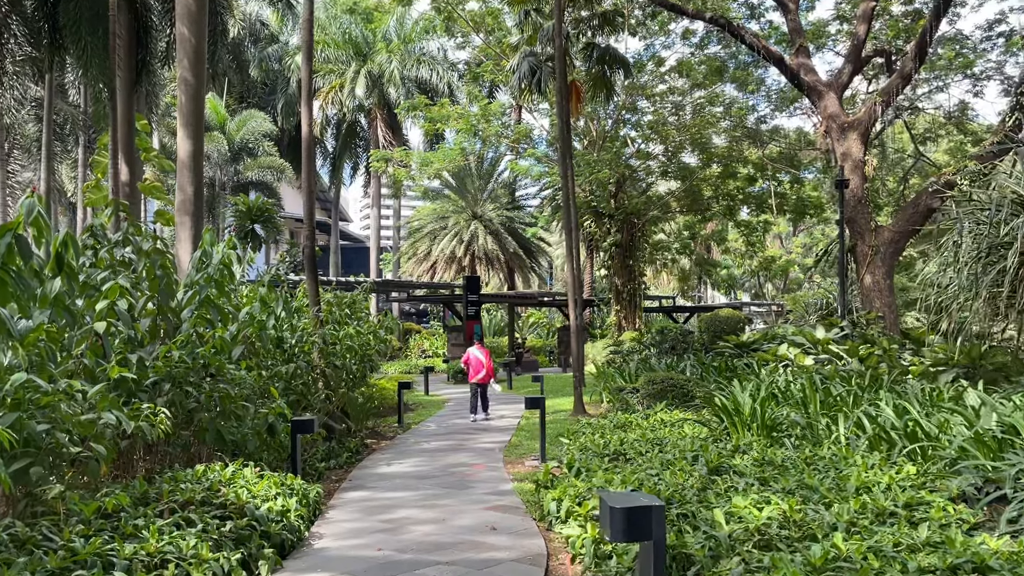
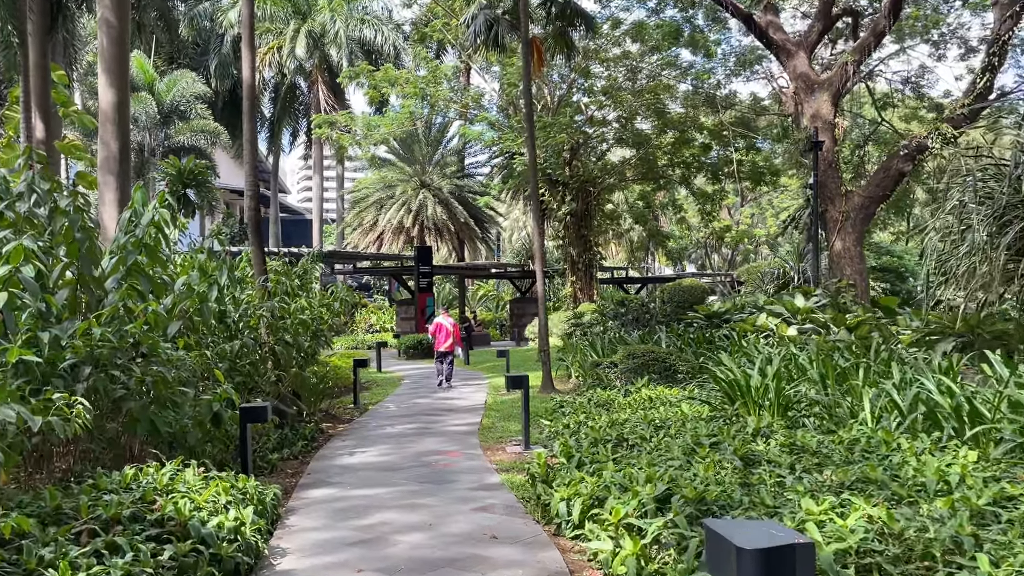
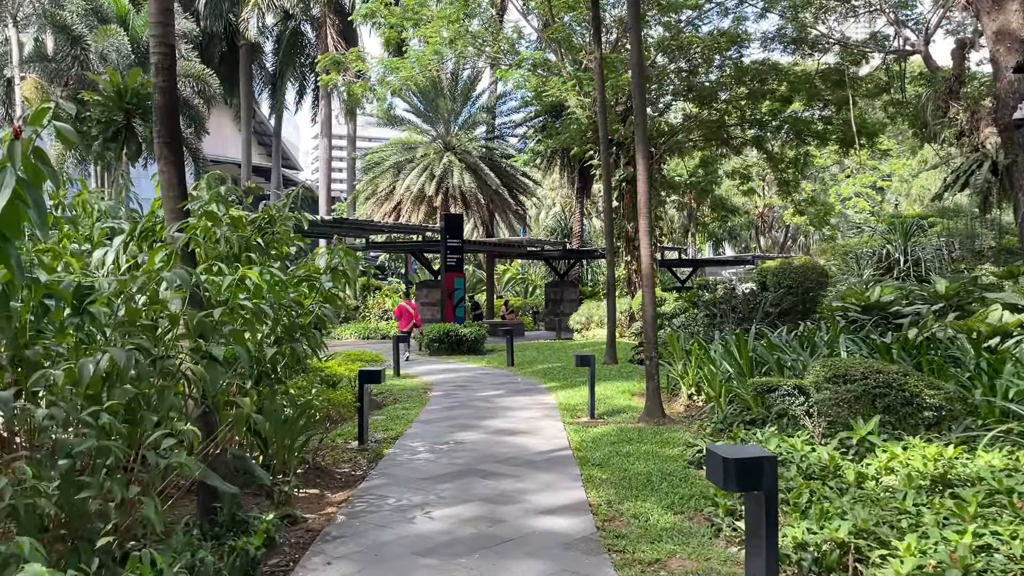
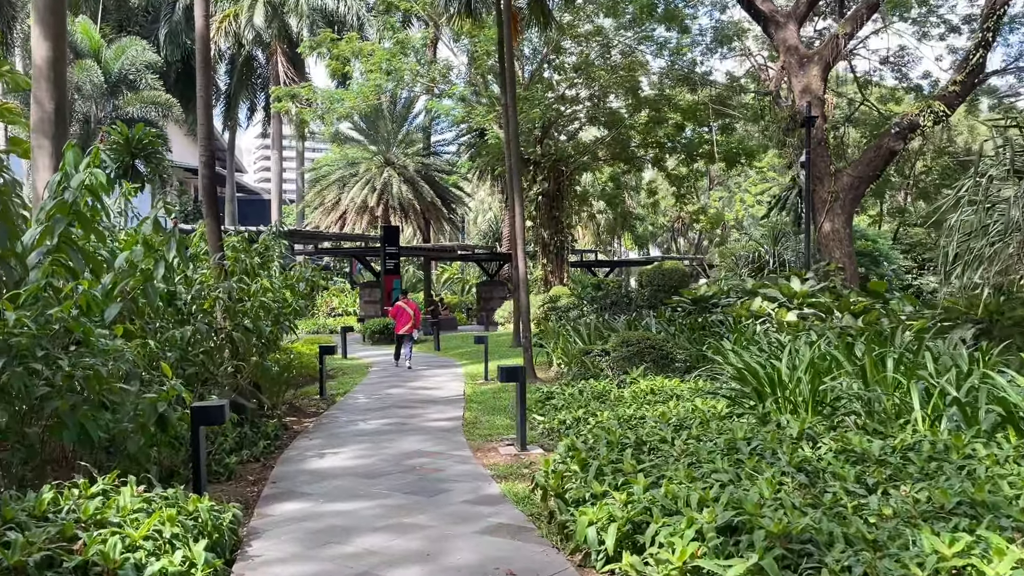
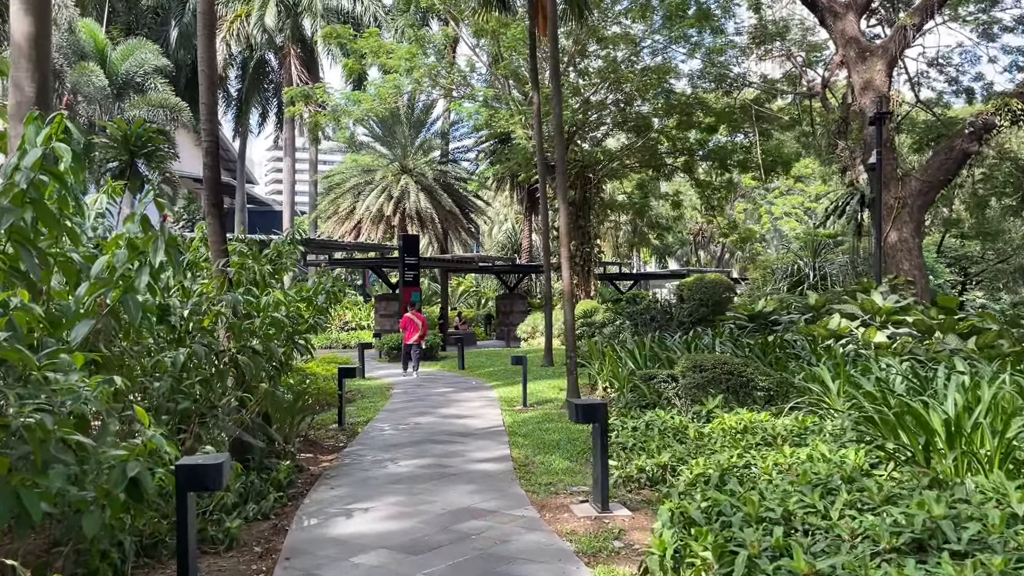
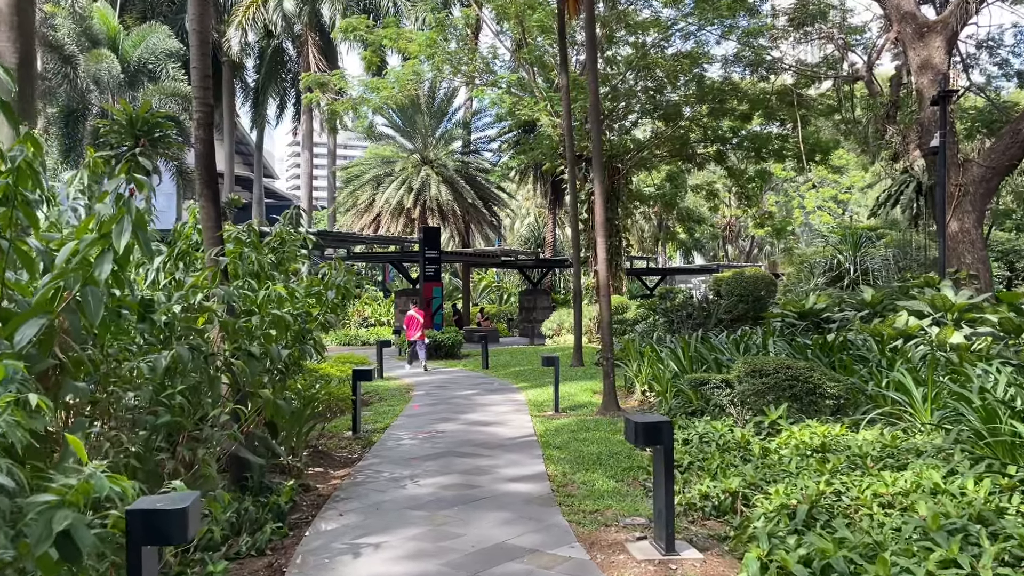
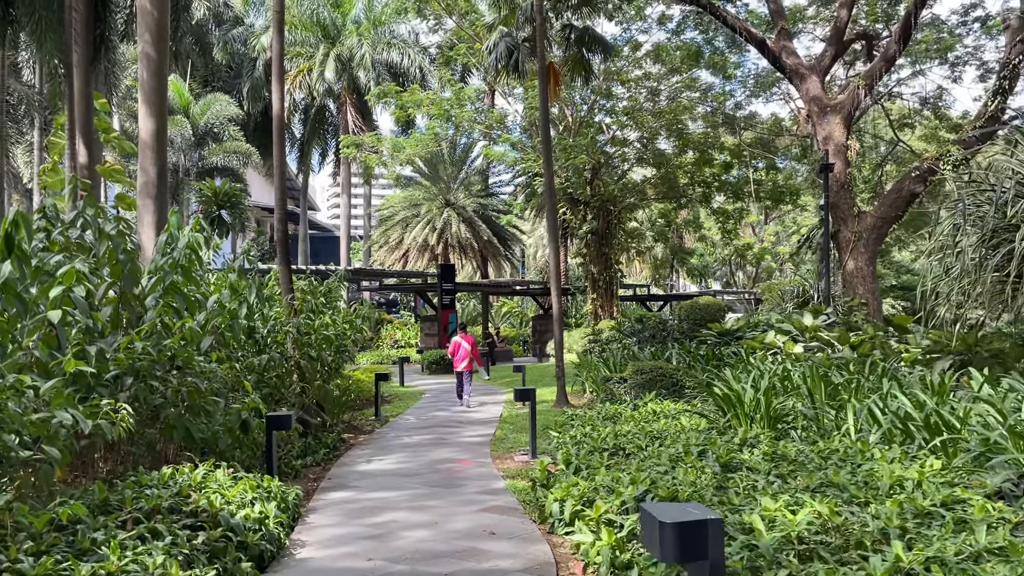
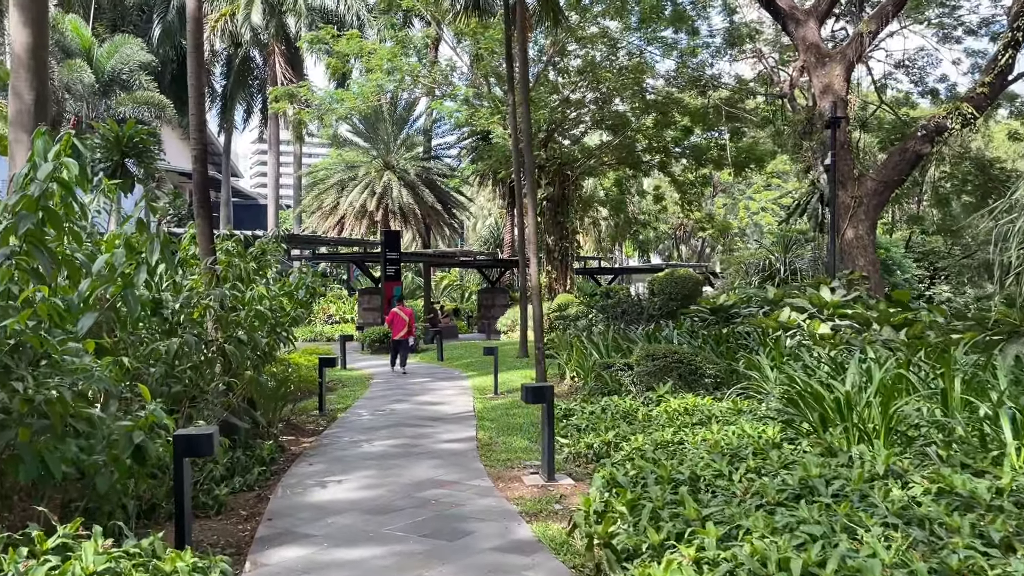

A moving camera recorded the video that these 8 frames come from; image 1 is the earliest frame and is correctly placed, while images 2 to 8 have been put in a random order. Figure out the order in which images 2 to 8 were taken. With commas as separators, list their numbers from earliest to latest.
7, 2, 4, 8, 5, 6, 3
